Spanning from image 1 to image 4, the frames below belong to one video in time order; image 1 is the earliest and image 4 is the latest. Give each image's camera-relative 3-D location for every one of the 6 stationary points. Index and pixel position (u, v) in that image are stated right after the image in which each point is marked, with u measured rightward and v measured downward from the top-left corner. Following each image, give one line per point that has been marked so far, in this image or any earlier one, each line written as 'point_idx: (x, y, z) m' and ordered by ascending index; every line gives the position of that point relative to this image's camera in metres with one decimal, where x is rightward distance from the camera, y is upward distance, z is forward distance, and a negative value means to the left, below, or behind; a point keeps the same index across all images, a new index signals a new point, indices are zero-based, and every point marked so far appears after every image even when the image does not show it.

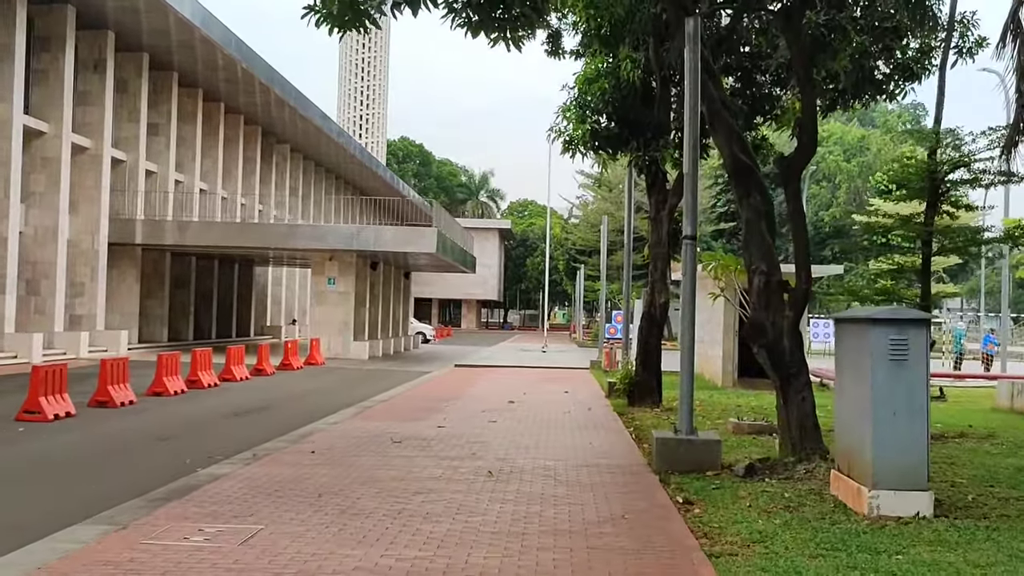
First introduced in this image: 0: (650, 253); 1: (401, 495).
0: (+2.0, +0.5, +15.6) m
1: (-0.8, -1.4, +7.6) m
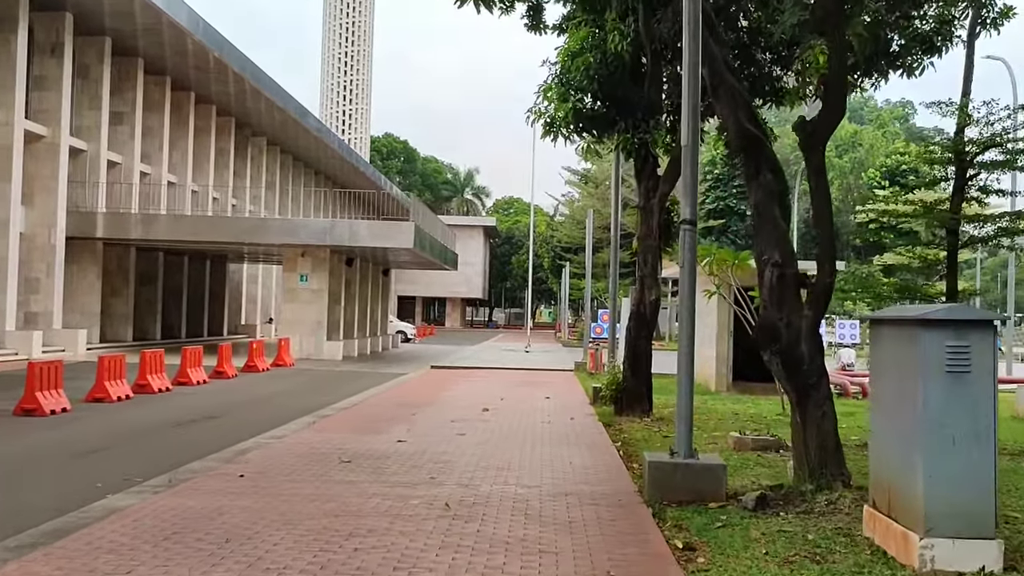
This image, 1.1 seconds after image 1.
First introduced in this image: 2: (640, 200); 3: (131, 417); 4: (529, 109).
0: (+1.6, +0.5, +14.1) m
1: (-1.0, -1.4, +6.1) m
2: (+1.7, +1.1, +14.4) m
3: (-5.1, -1.7, +14.8) m
4: (+0.2, +2.4, +14.8) m
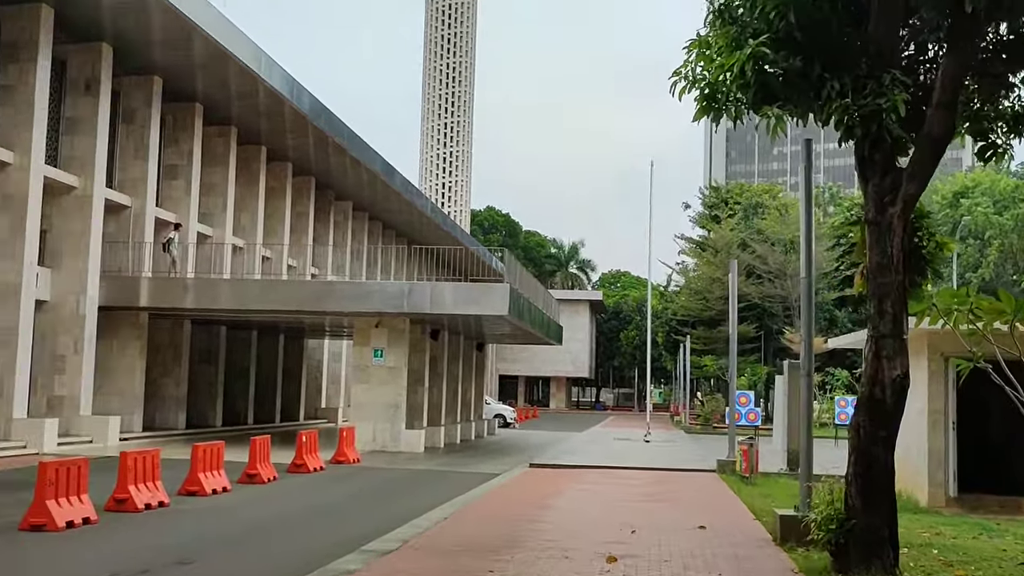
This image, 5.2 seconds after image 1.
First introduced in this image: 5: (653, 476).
0: (+2.7, 0.0, +8.4) m
1: (-0.7, -1.4, +0.6) m
2: (+2.8, +0.6, +8.7) m
3: (-3.9, -2.4, +9.6) m
4: (+1.4, +1.8, +9.4) m
5: (+2.4, -3.1, +18.6) m
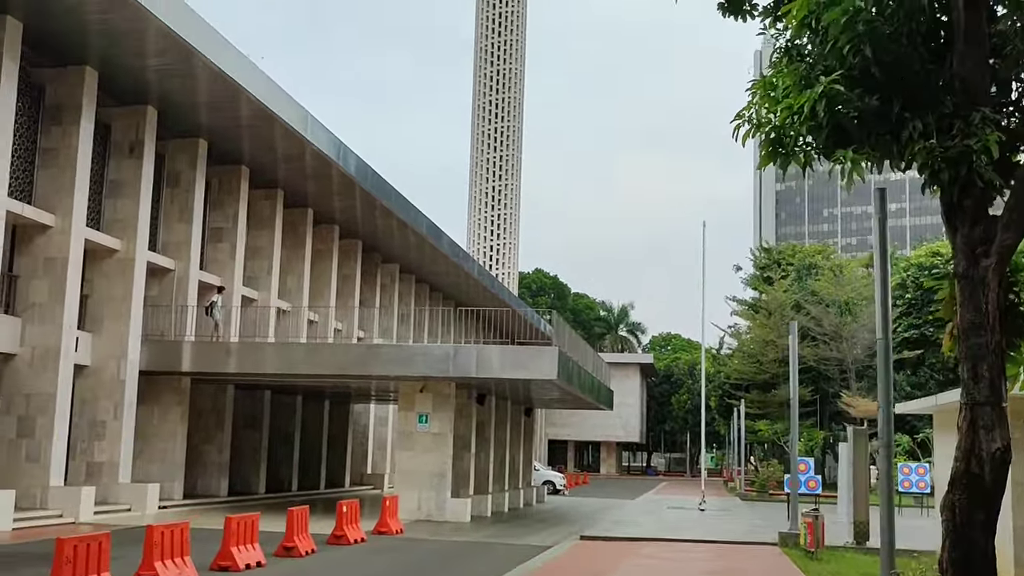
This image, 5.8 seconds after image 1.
0: (+3.1, -0.4, +7.5) m
1: (-0.7, -1.4, -0.2) m
2: (+3.1, +0.2, +7.8) m
3: (-3.5, -2.9, +8.8) m
4: (+1.7, +1.3, +8.6) m
5: (+3.2, -4.1, +17.5) m
